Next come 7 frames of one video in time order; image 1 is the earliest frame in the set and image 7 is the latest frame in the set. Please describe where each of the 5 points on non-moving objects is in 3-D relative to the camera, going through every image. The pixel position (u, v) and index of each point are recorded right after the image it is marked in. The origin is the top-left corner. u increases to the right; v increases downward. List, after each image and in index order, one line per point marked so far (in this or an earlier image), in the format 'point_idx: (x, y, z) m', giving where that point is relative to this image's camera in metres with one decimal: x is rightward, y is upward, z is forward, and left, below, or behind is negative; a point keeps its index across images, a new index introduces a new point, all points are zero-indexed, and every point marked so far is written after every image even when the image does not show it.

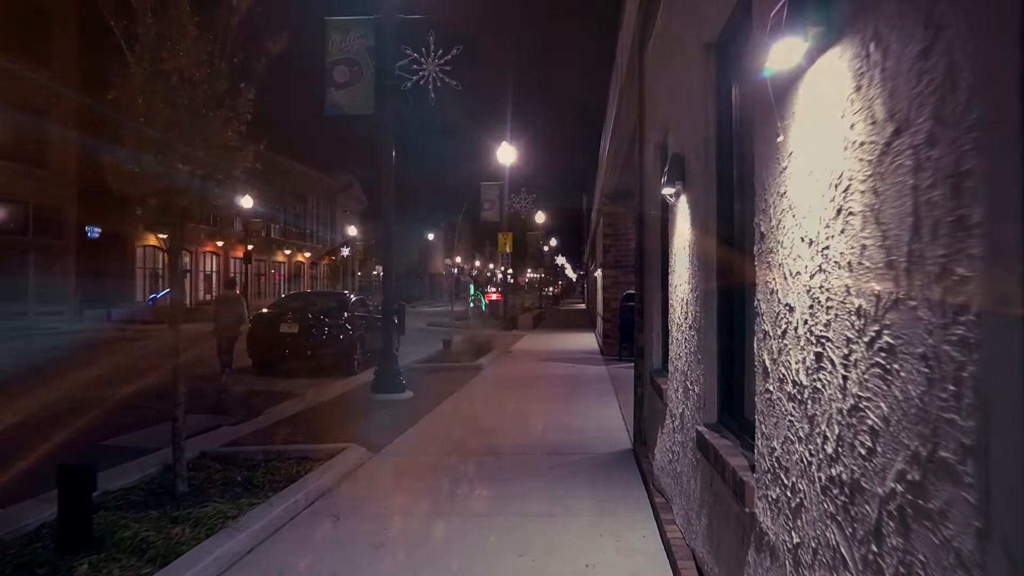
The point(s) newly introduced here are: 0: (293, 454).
0: (-2.2, -1.7, +8.4) m
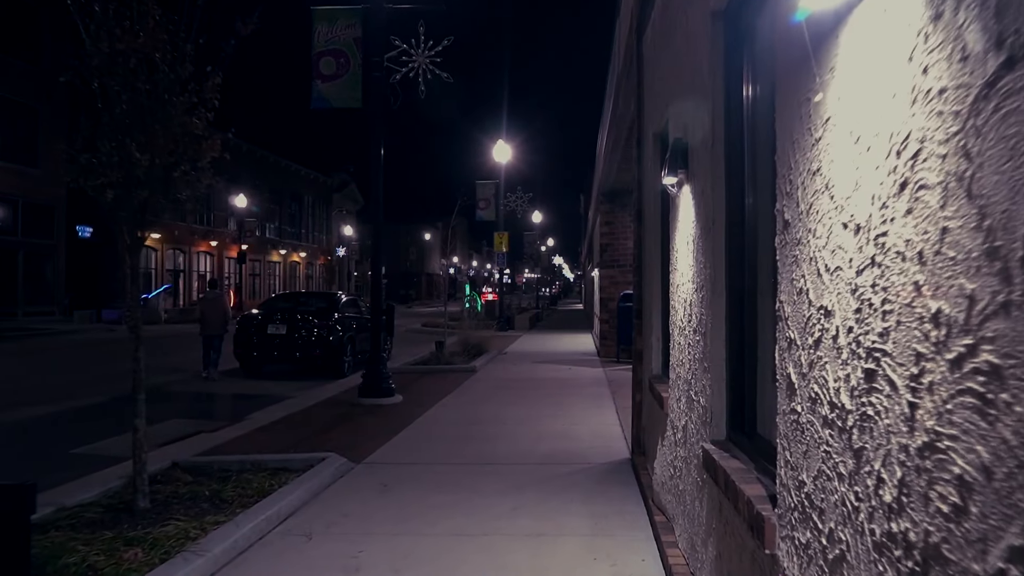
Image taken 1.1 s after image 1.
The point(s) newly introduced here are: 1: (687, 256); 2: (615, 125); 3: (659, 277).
0: (-2.3, -1.7, +7.9) m
1: (+1.0, +0.2, +4.6) m
2: (+1.5, +2.4, +12.0) m
3: (+1.2, +0.1, +6.6) m
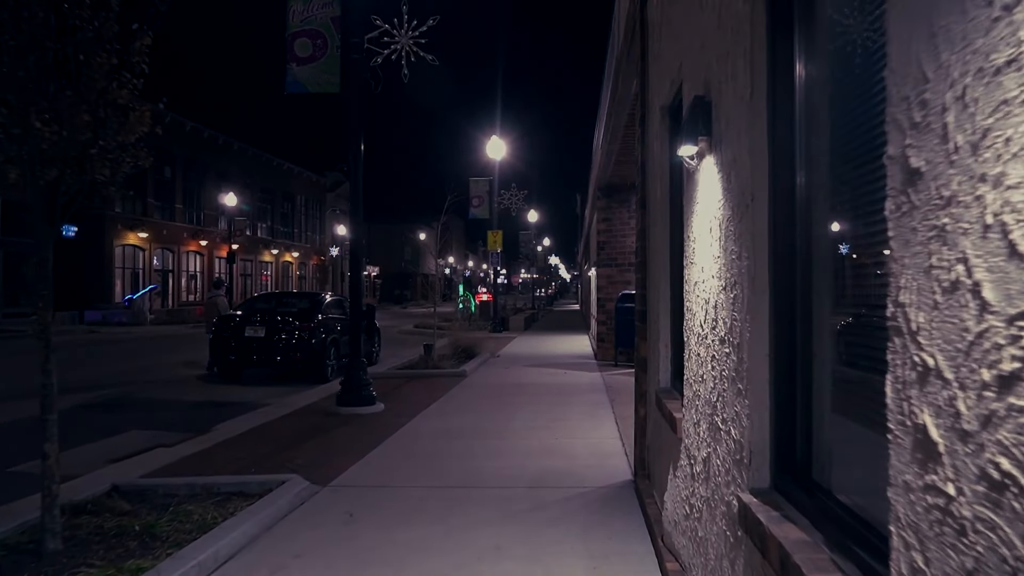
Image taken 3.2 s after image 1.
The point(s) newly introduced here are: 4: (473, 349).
0: (-2.4, -1.7, +6.9) m
1: (+0.9, +0.2, +3.7) m
2: (+1.4, +2.4, +11.0) m
3: (+1.1, +0.1, +5.6) m
4: (-0.9, -1.4, +19.2) m
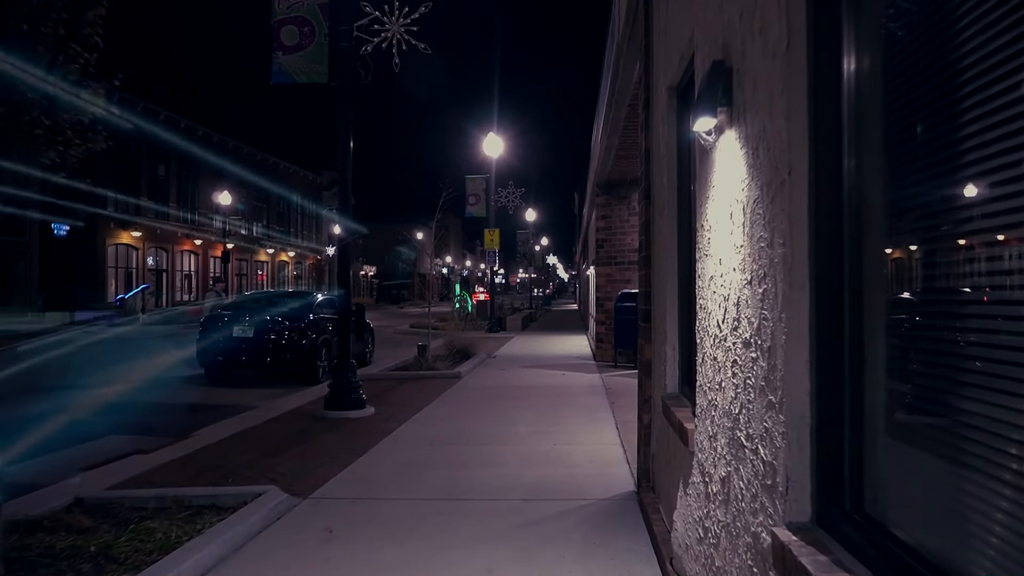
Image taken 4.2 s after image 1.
0: (-2.5, -1.7, +6.4) m
1: (+0.9, +0.2, +3.2) m
2: (+1.3, +2.4, +10.5) m
3: (+1.0, +0.1, +5.1) m
4: (-1.0, -1.4, +18.7) m
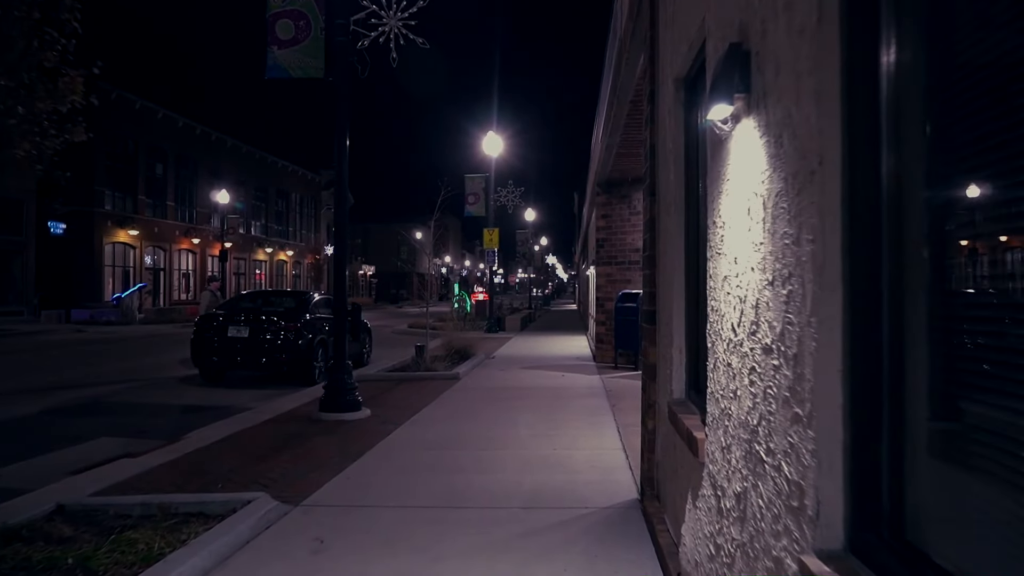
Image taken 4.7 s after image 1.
0: (-2.5, -1.7, +6.2) m
1: (+0.9, +0.2, +2.9) m
2: (+1.3, +2.4, +10.3) m
3: (+1.0, +0.1, +4.9) m
4: (-1.0, -1.4, +18.5) m
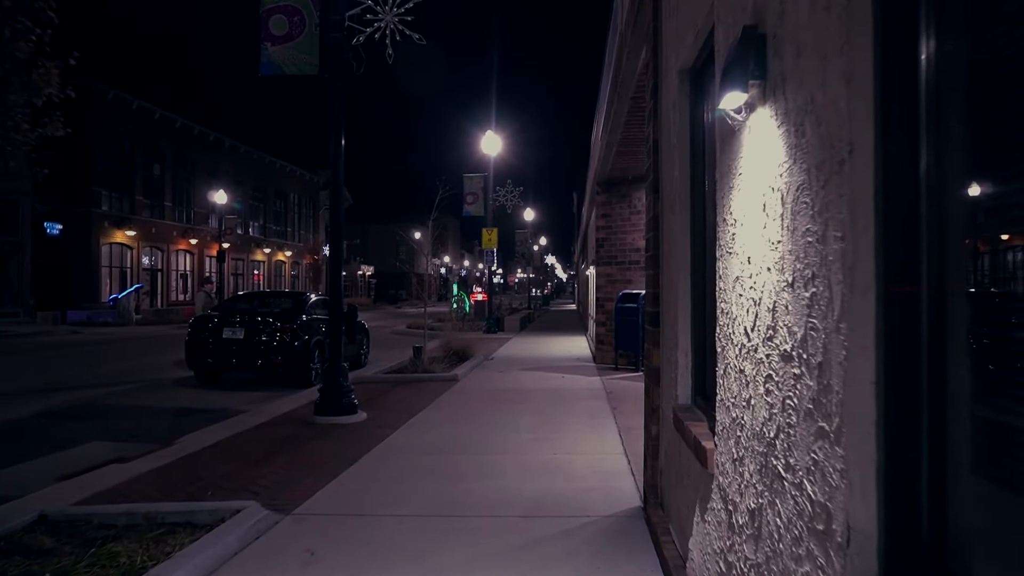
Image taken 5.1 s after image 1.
0: (-2.5, -1.7, +5.9) m
1: (+0.8, +0.2, +2.7) m
2: (+1.3, +2.4, +10.1) m
3: (+1.0, +0.1, +4.7) m
4: (-1.0, -1.4, +18.3) m
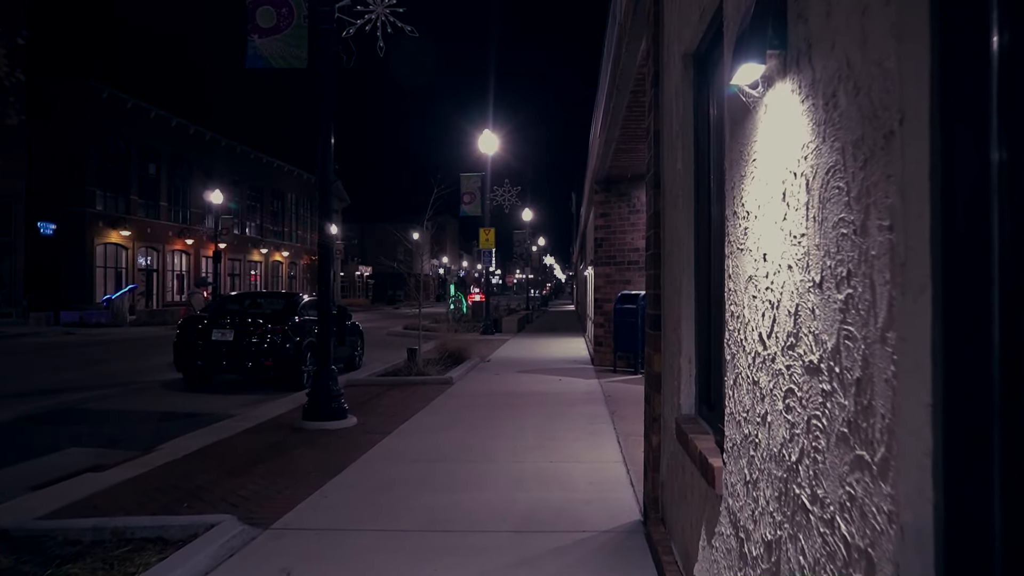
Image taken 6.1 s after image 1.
0: (-2.6, -1.7, +5.6) m
1: (+0.8, +0.2, +2.4) m
2: (+1.2, +2.4, +9.7) m
3: (+1.0, +0.1, +4.3) m
4: (-1.1, -1.4, +17.9) m
